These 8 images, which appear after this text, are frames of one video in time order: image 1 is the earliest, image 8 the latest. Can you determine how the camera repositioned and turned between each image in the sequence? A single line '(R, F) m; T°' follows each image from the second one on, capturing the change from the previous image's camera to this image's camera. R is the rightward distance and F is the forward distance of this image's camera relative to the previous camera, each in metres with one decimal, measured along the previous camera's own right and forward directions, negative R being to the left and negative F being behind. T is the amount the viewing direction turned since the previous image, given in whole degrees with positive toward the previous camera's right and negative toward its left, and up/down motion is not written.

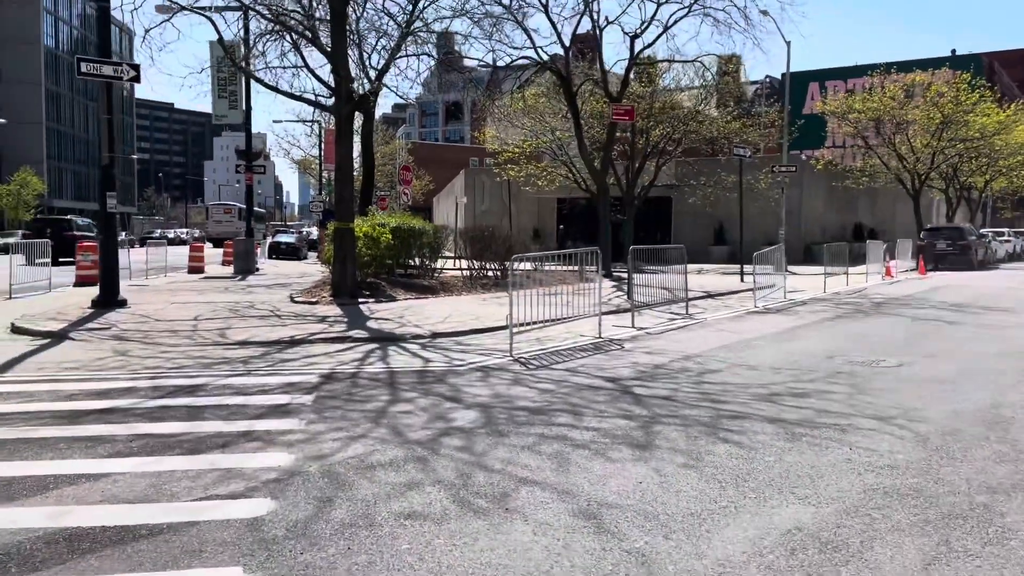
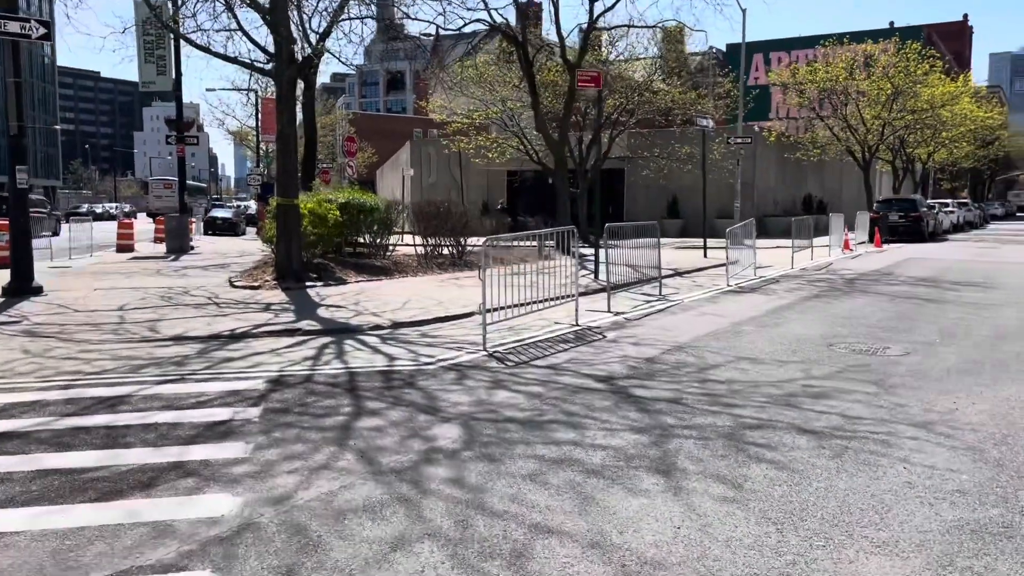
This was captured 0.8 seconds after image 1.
(-0.3, +1.1) m; +4°
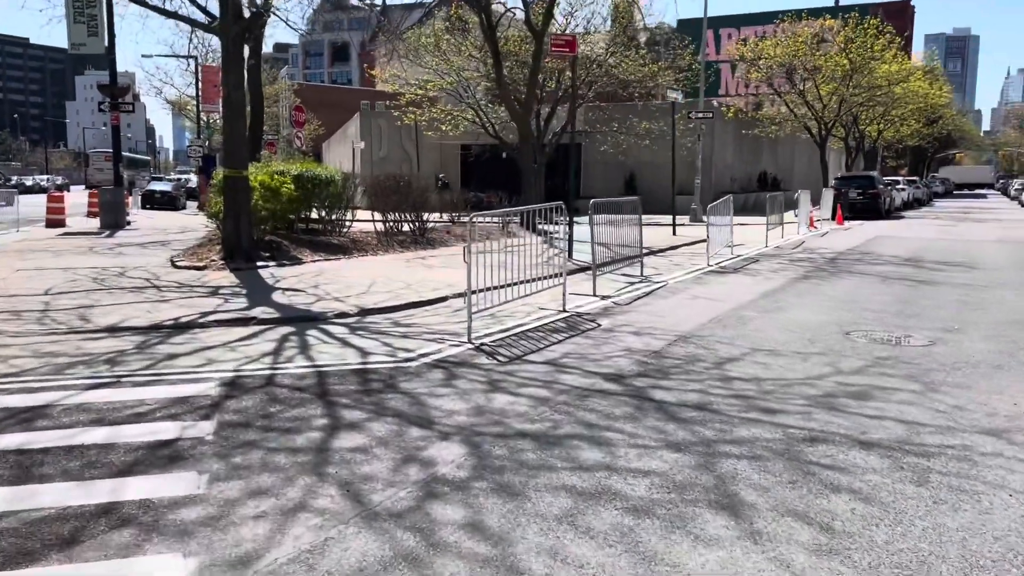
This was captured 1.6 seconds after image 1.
(-0.4, +1.1) m; +4°
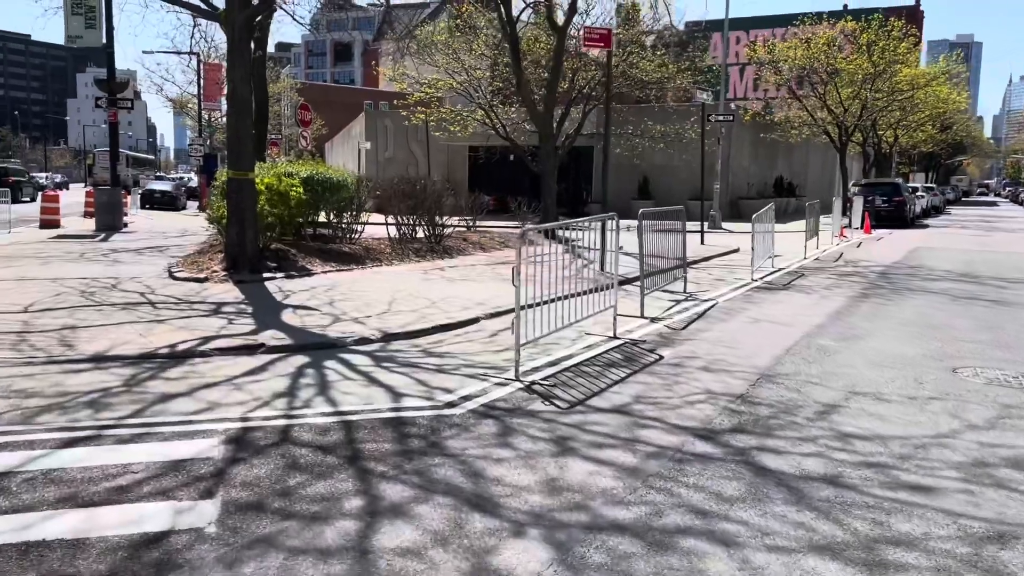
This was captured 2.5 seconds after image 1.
(-0.5, +1.2) m; 0°
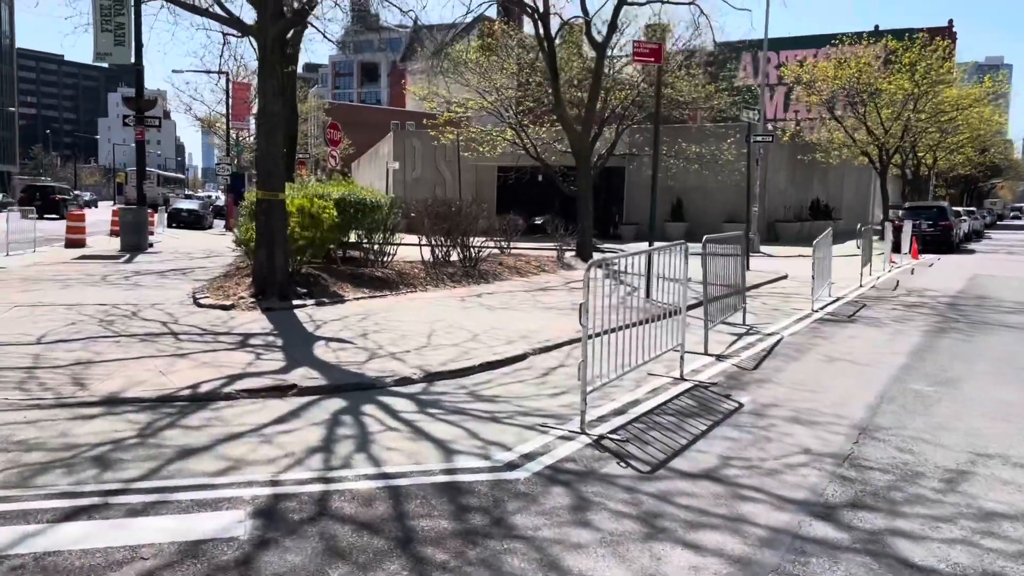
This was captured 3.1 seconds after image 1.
(-0.3, +0.8) m; -2°
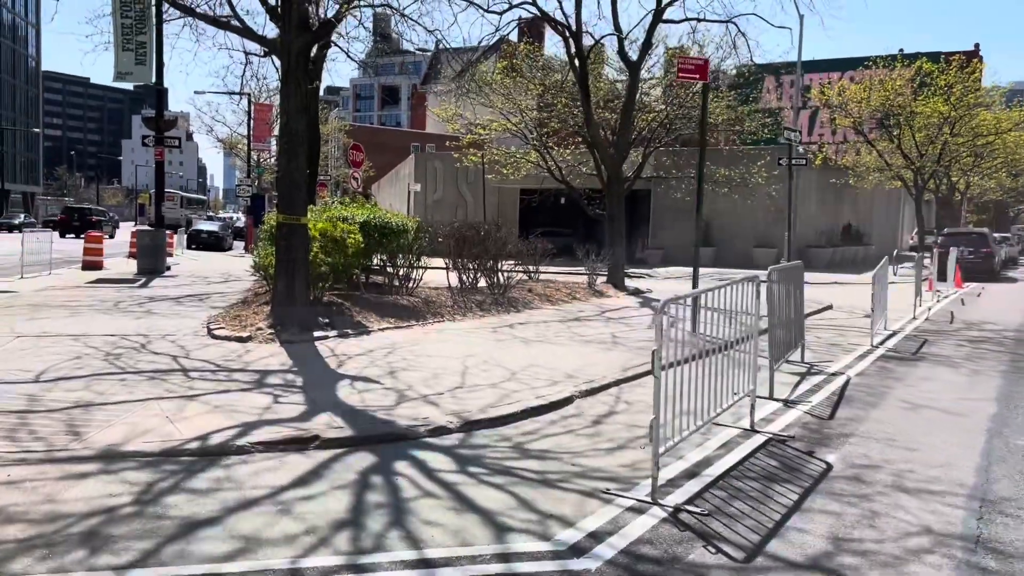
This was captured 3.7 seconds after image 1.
(-0.3, +0.8) m; -1°
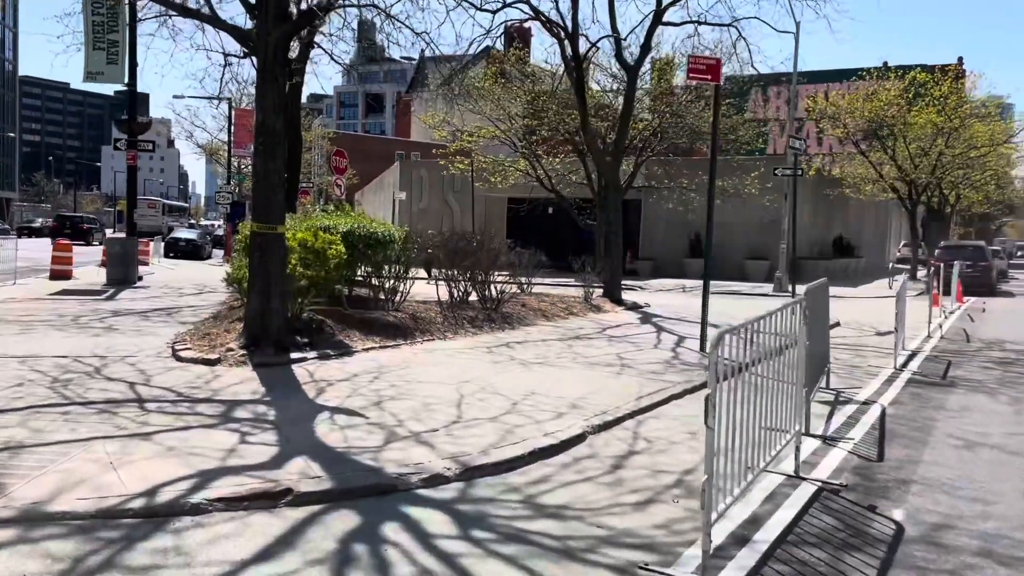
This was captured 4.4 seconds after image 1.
(-0.2, +1.0) m; +1°
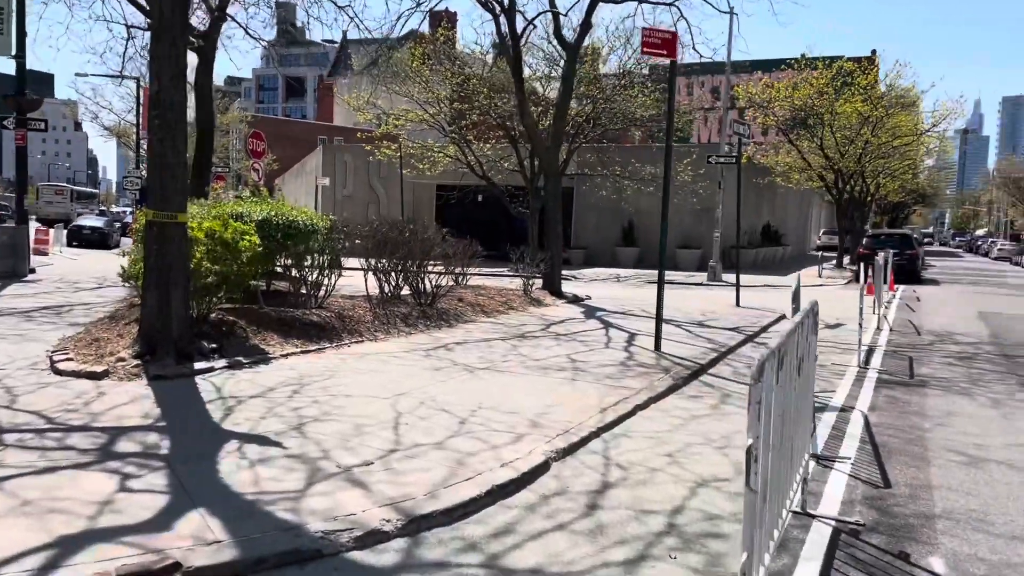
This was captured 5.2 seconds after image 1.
(-0.2, +1.1) m; +5°
